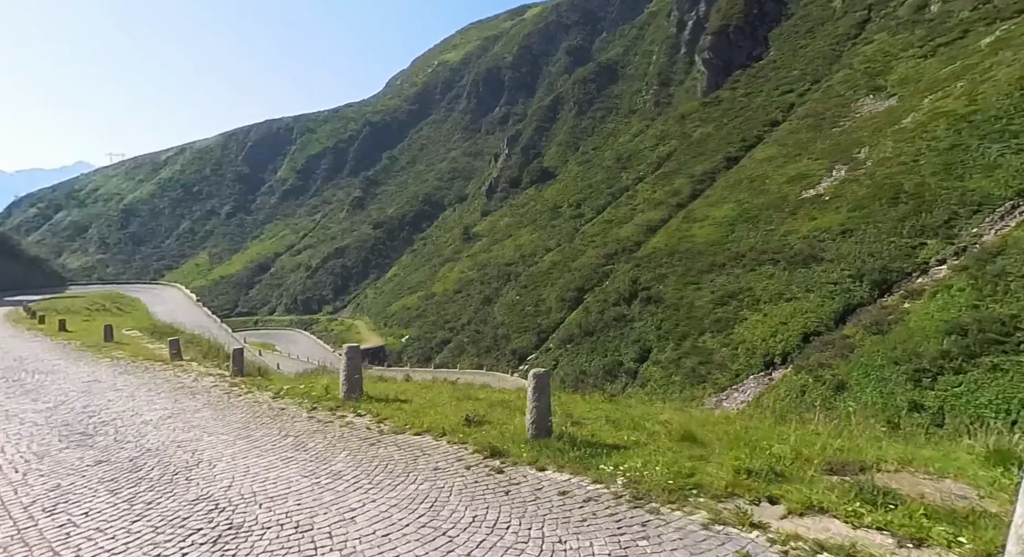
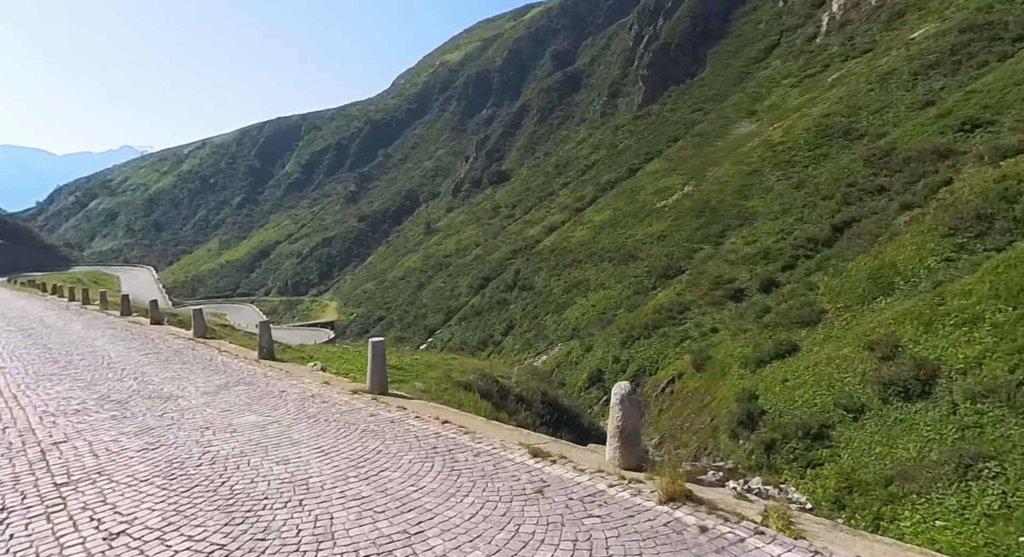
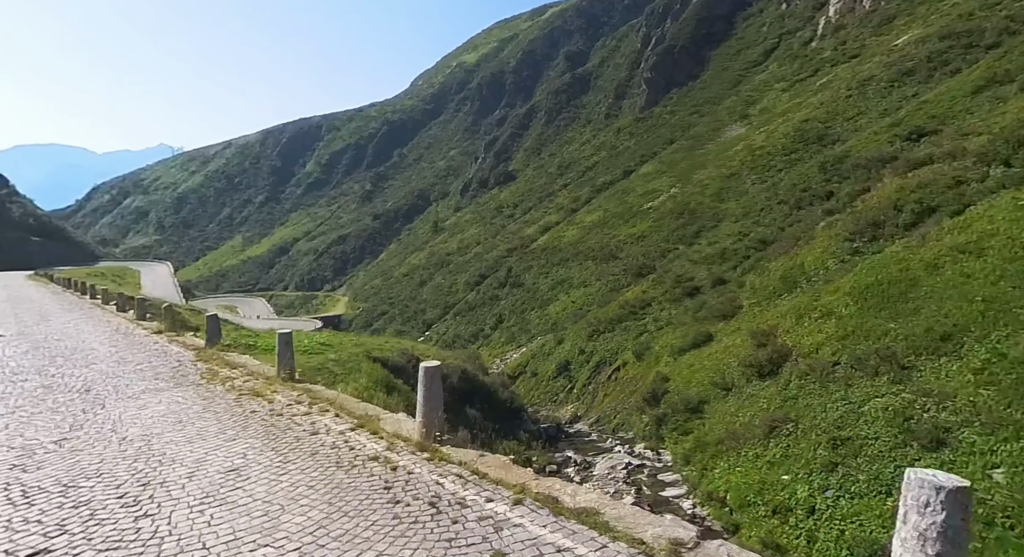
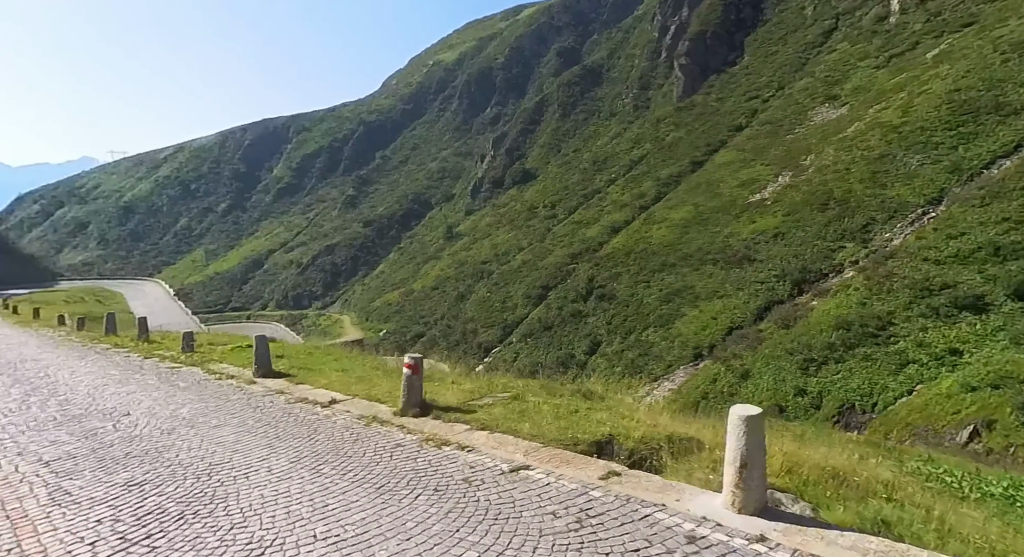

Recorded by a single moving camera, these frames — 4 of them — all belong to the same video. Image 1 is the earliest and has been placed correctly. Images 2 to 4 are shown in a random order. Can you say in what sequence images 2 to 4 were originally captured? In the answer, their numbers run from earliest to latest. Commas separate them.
4, 2, 3
